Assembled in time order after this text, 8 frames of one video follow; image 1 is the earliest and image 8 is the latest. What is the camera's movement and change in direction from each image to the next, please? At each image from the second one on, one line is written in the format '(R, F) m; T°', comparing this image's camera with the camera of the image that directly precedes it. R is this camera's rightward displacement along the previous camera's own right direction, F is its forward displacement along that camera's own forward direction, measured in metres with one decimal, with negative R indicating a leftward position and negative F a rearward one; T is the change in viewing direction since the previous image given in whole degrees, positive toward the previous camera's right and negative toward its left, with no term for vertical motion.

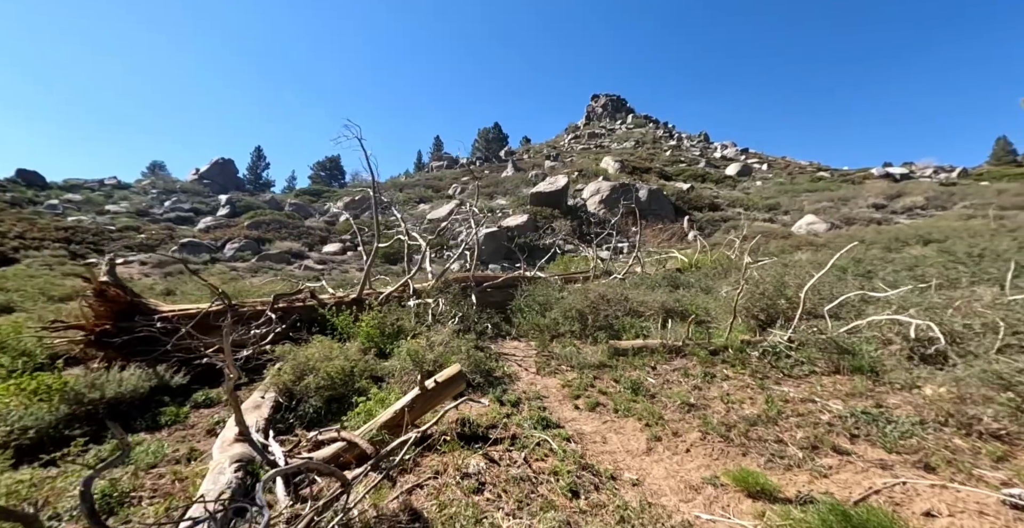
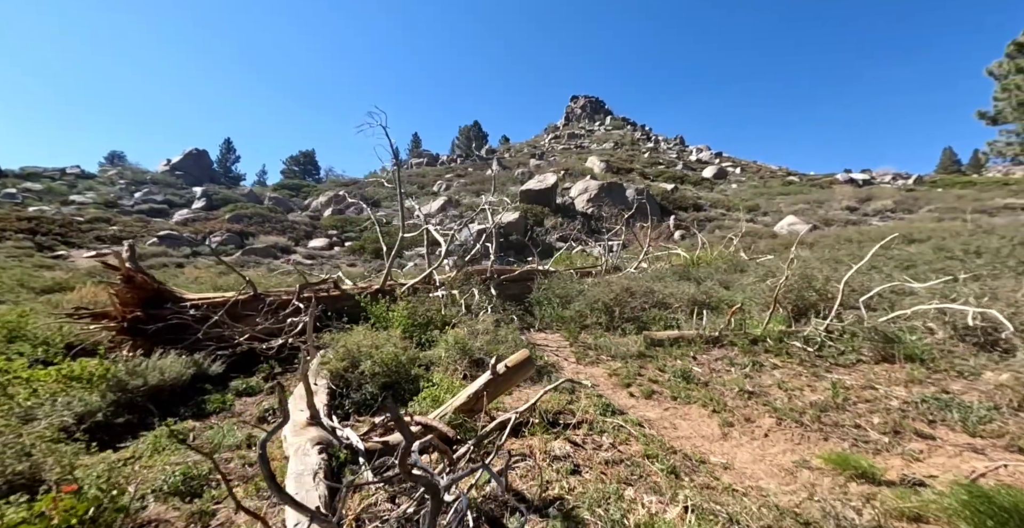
(-0.6, +0.1) m; +1°
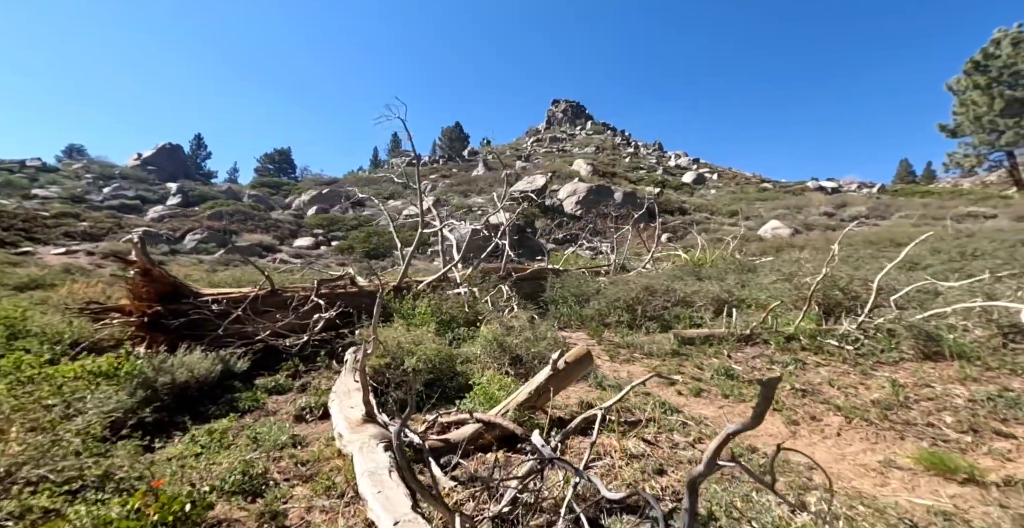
(-0.5, +0.1) m; +1°
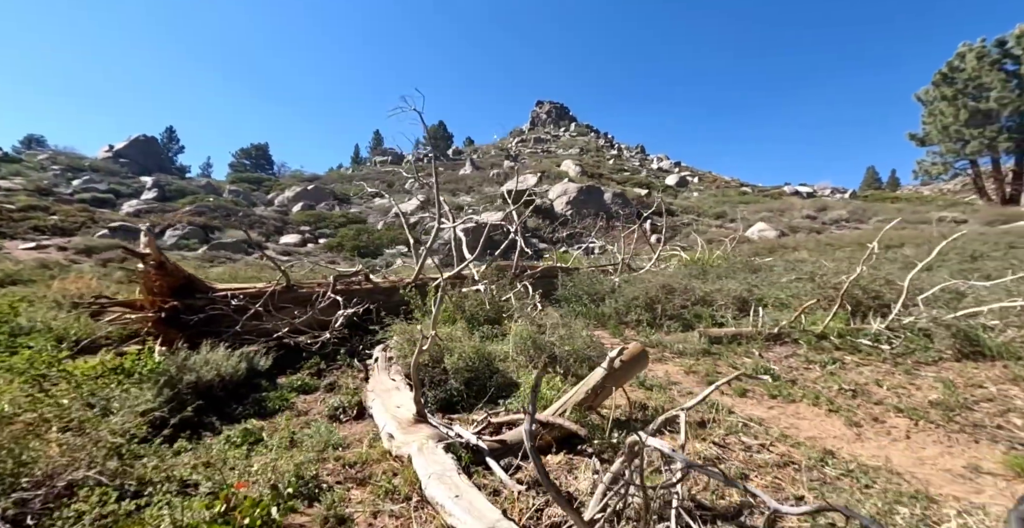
(-0.4, +0.1) m; +1°
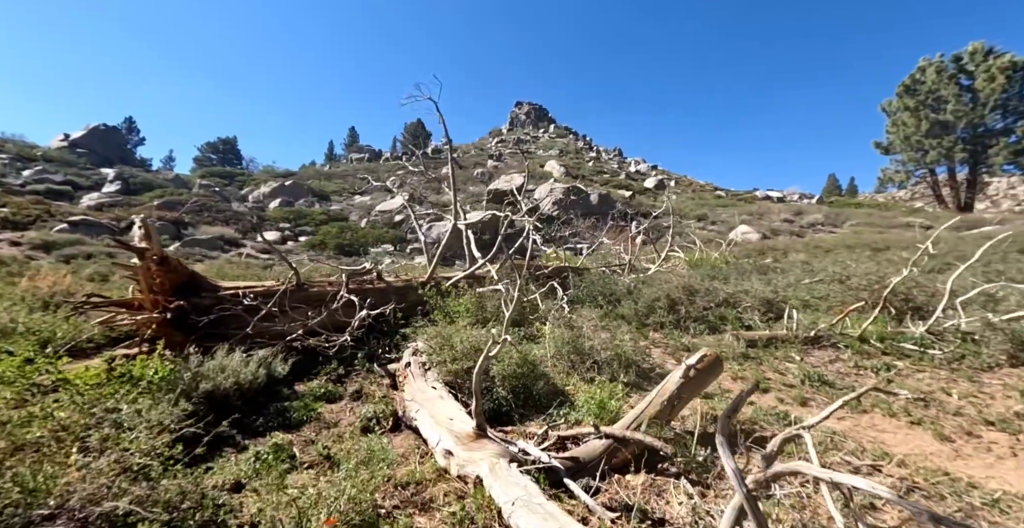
(-0.5, +0.3) m; +2°
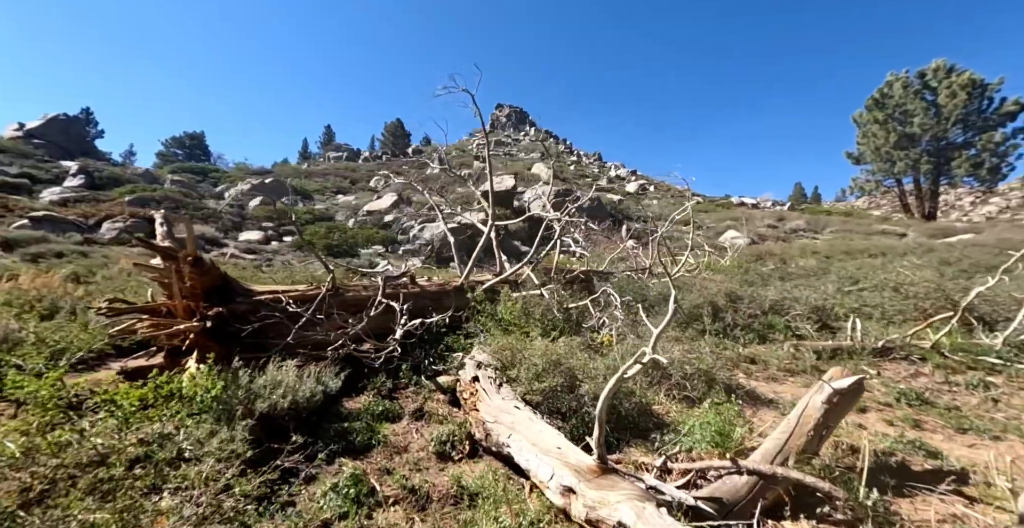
(-0.6, +0.3) m; +1°
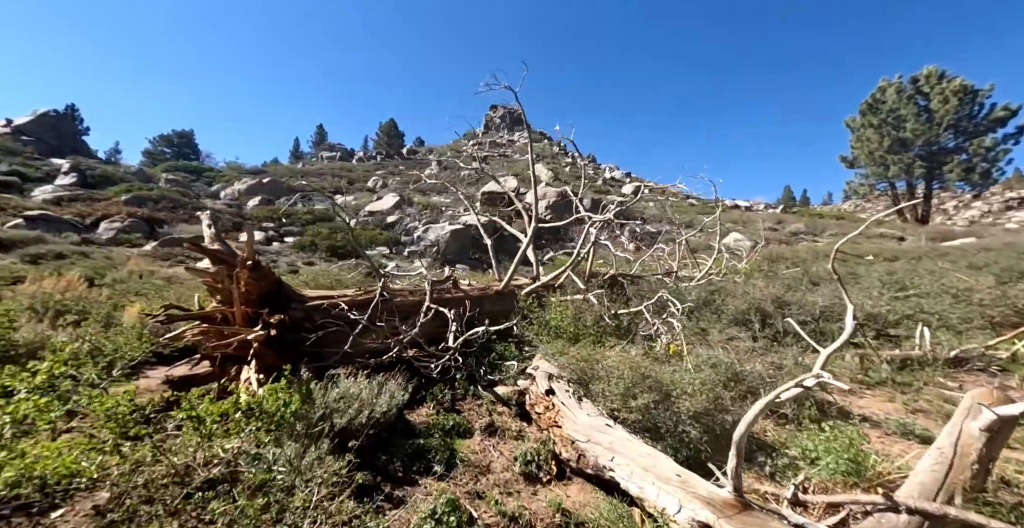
(-0.5, +0.2) m; -1°
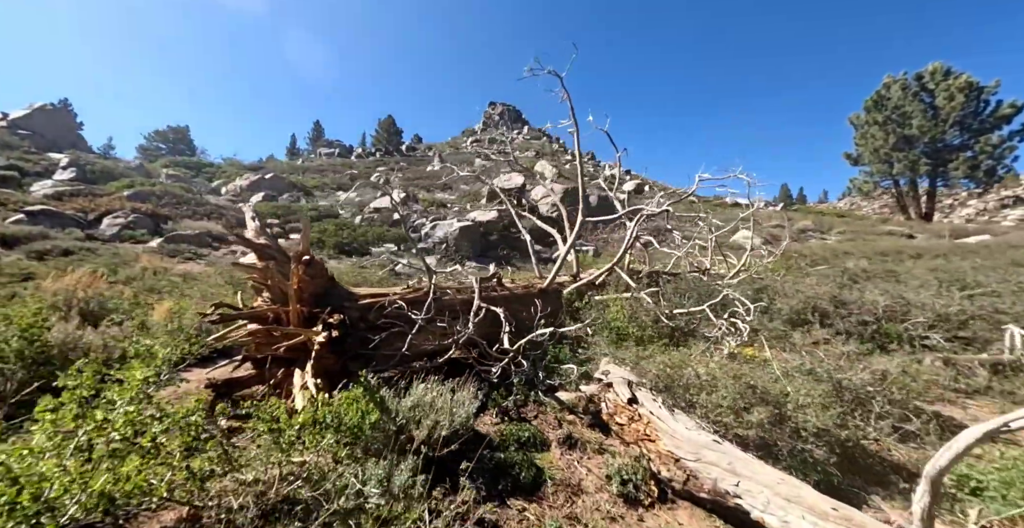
(-0.5, +0.3) m; -1°
